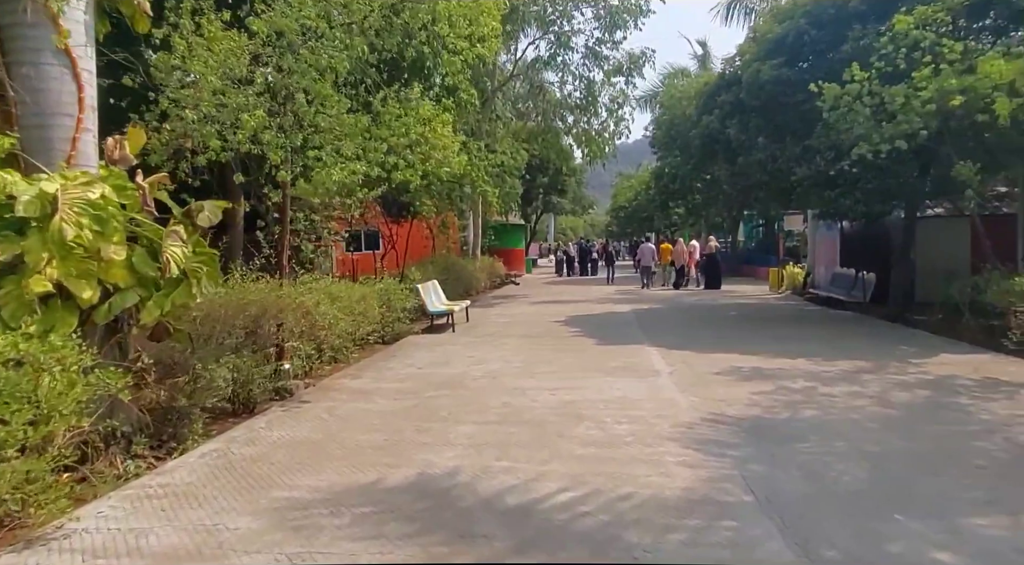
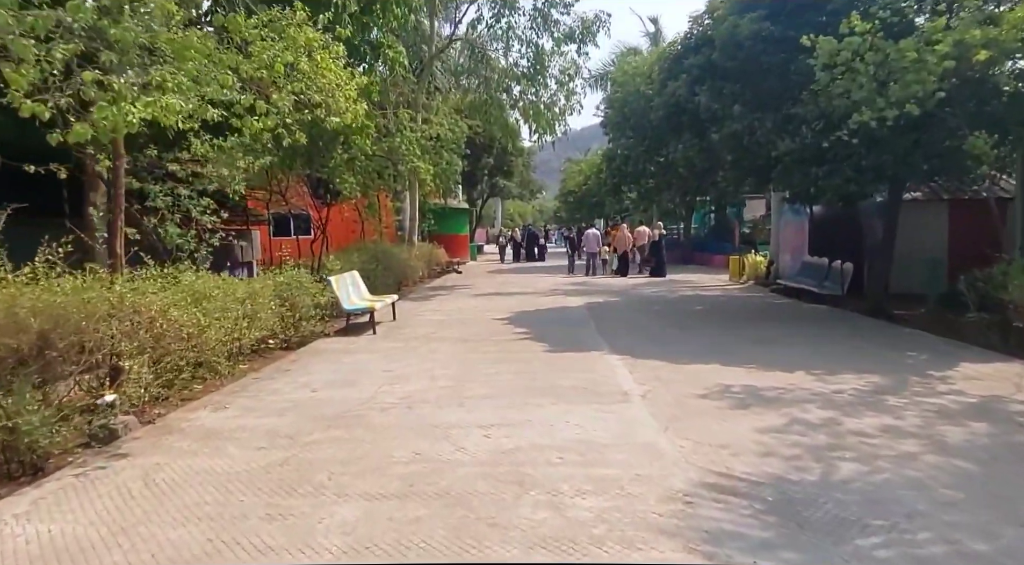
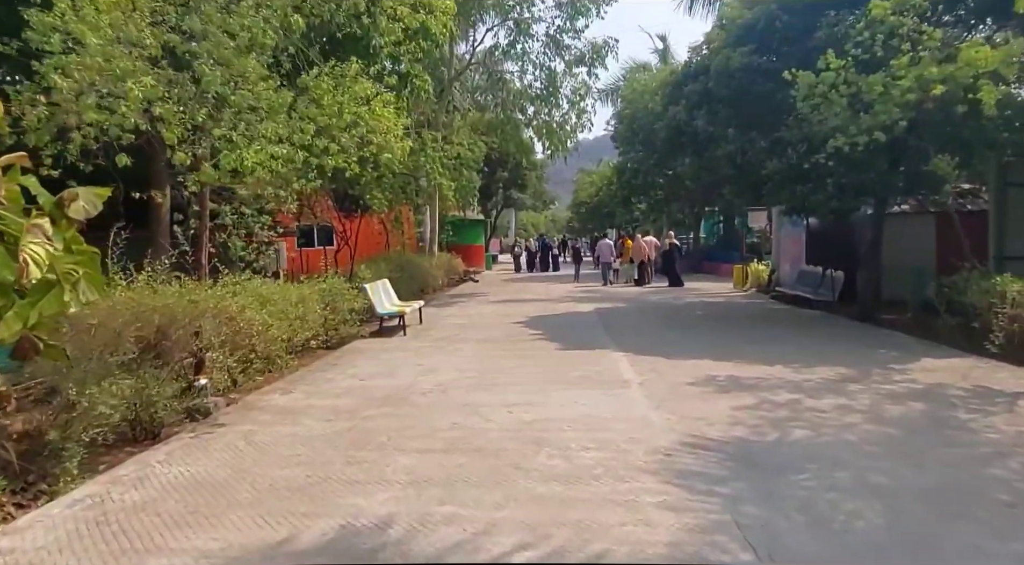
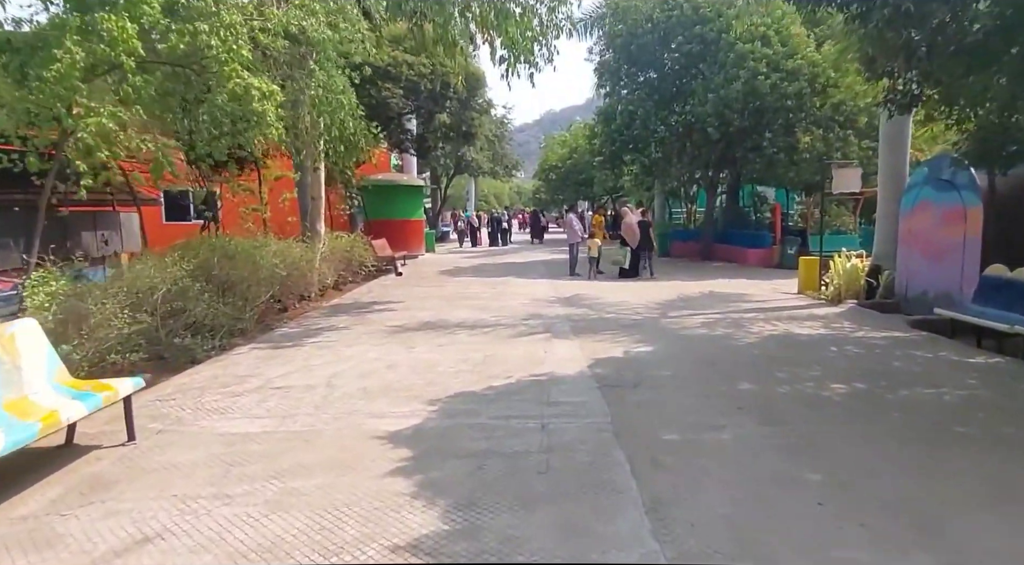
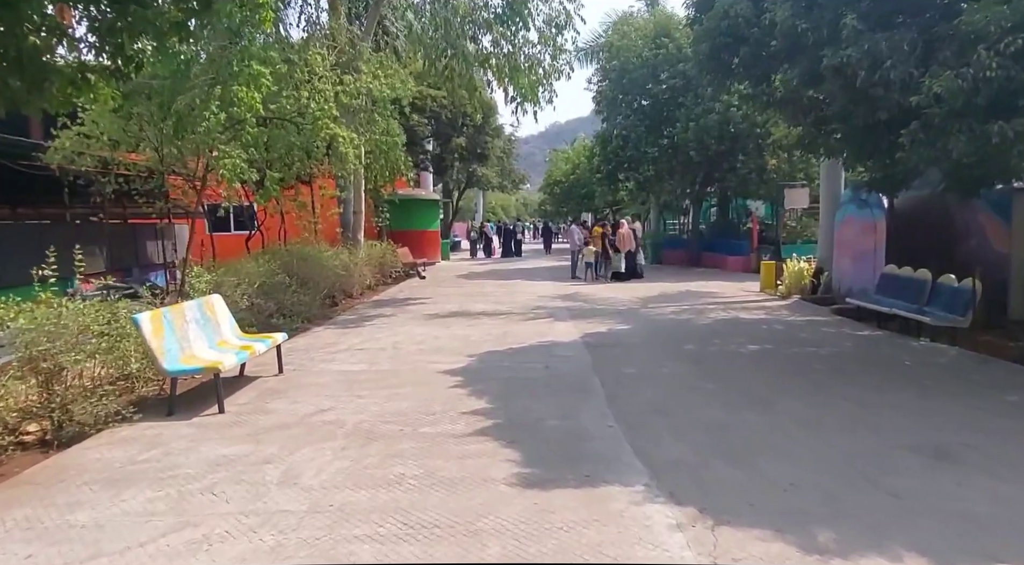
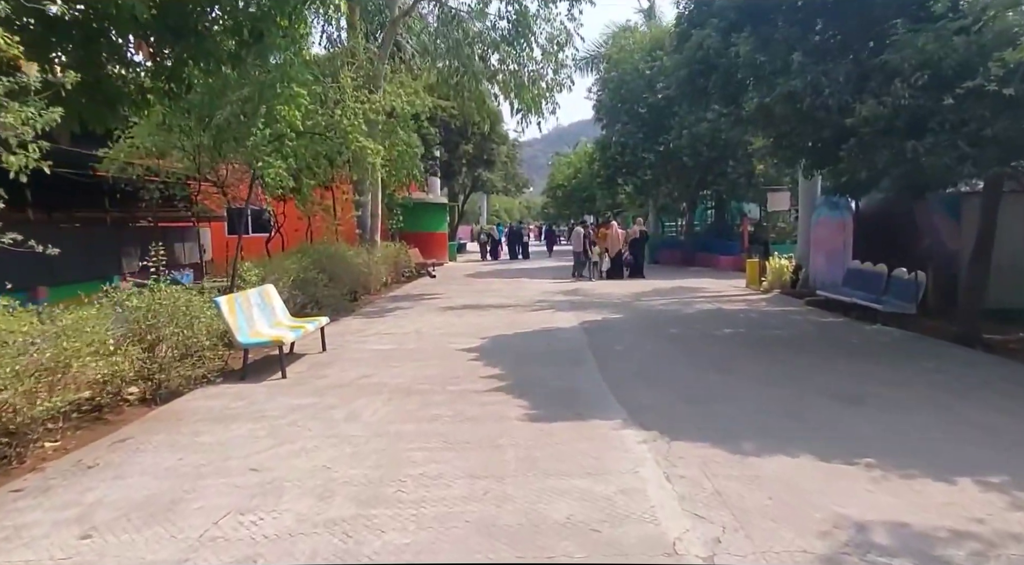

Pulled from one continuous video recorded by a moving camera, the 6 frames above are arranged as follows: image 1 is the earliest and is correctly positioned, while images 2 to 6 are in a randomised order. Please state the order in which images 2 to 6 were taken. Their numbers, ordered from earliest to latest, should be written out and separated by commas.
3, 2, 6, 5, 4
